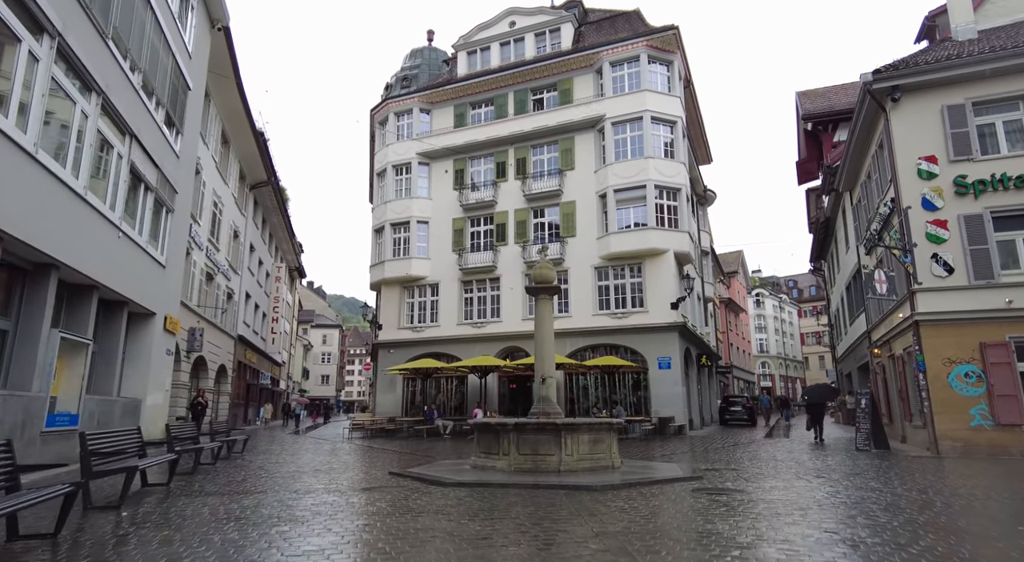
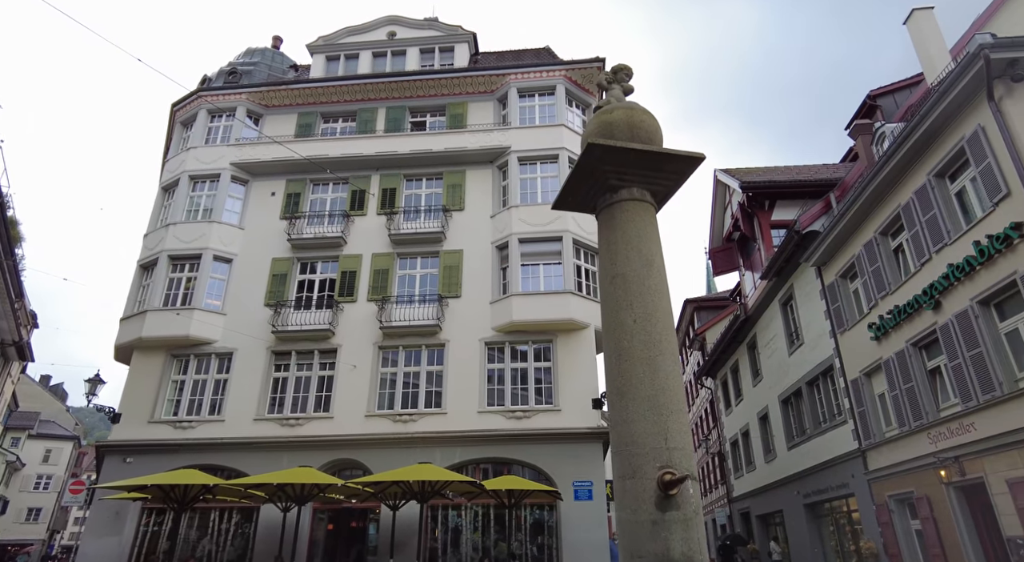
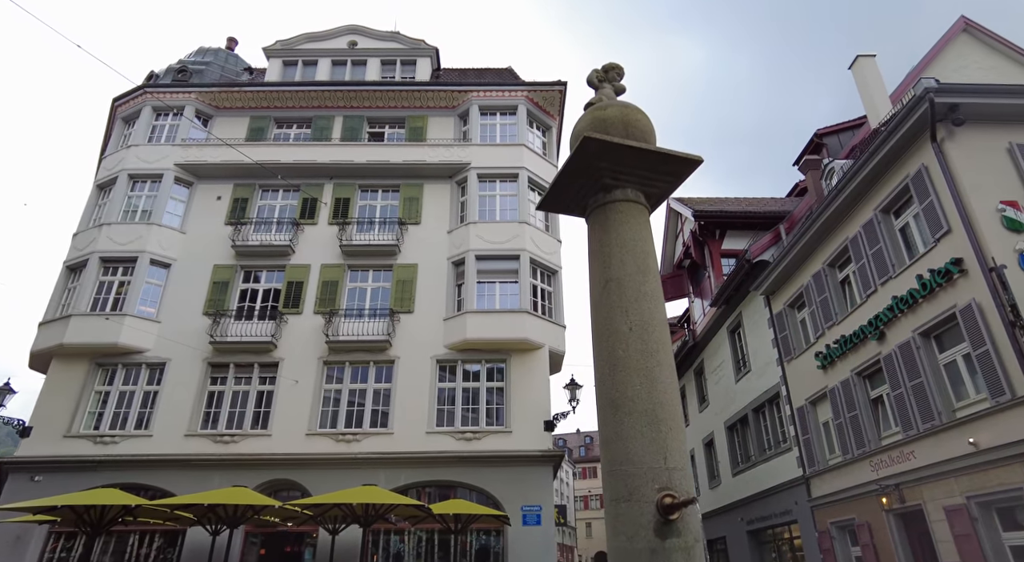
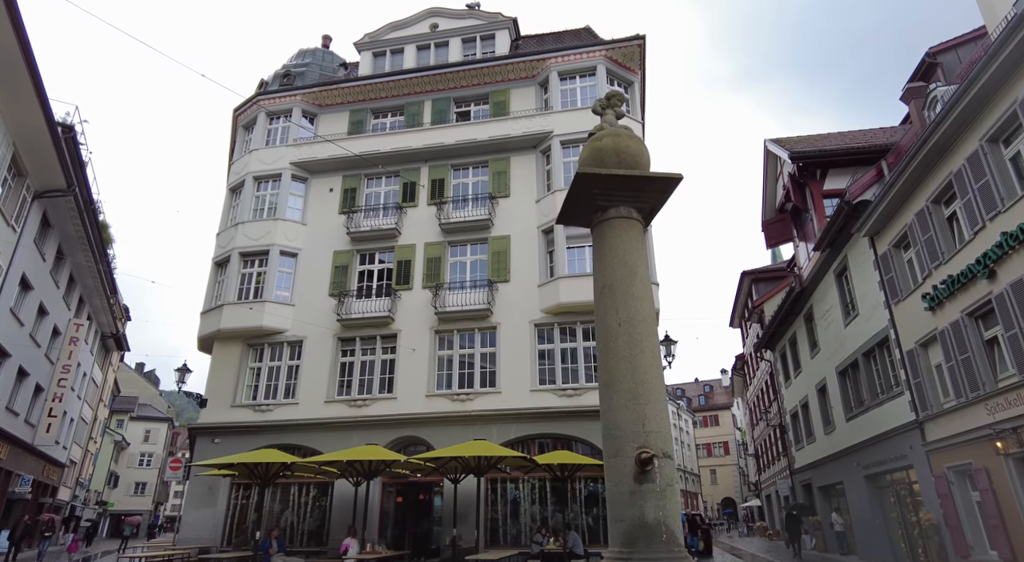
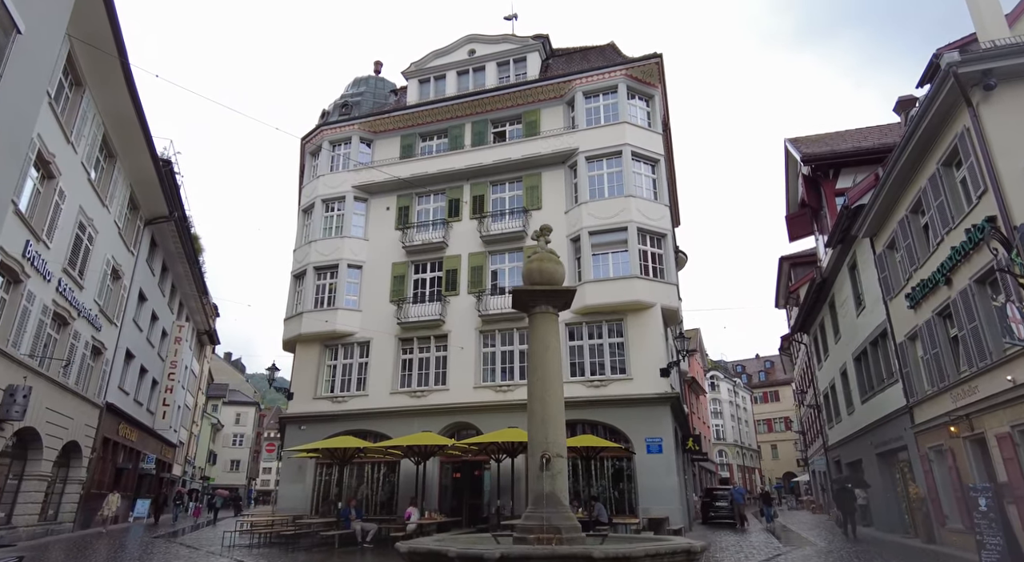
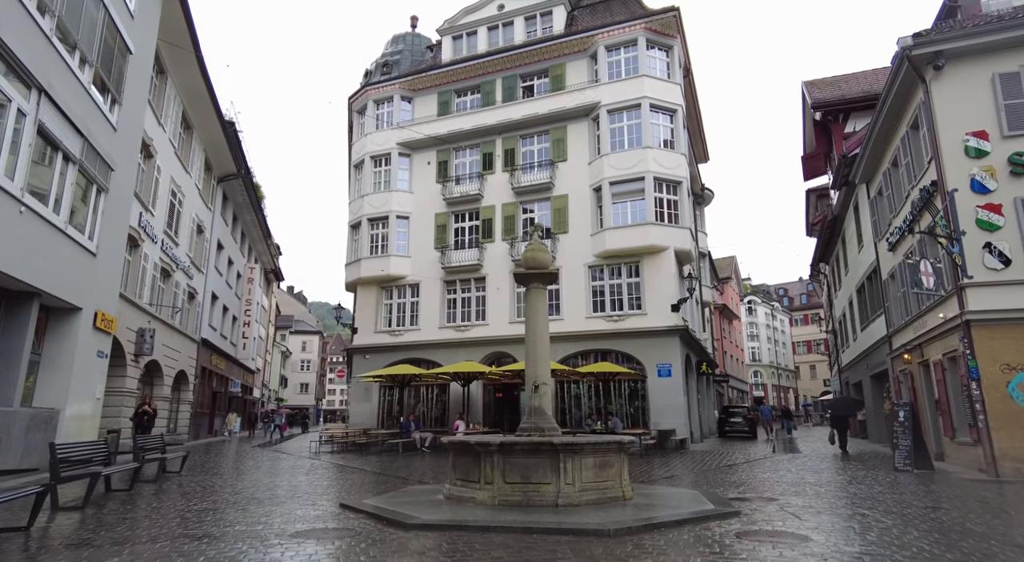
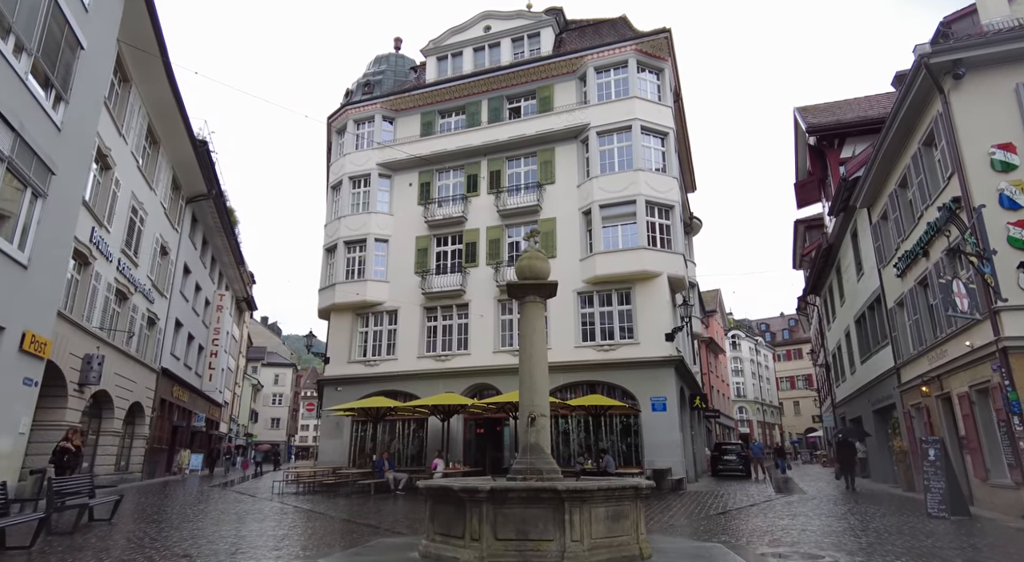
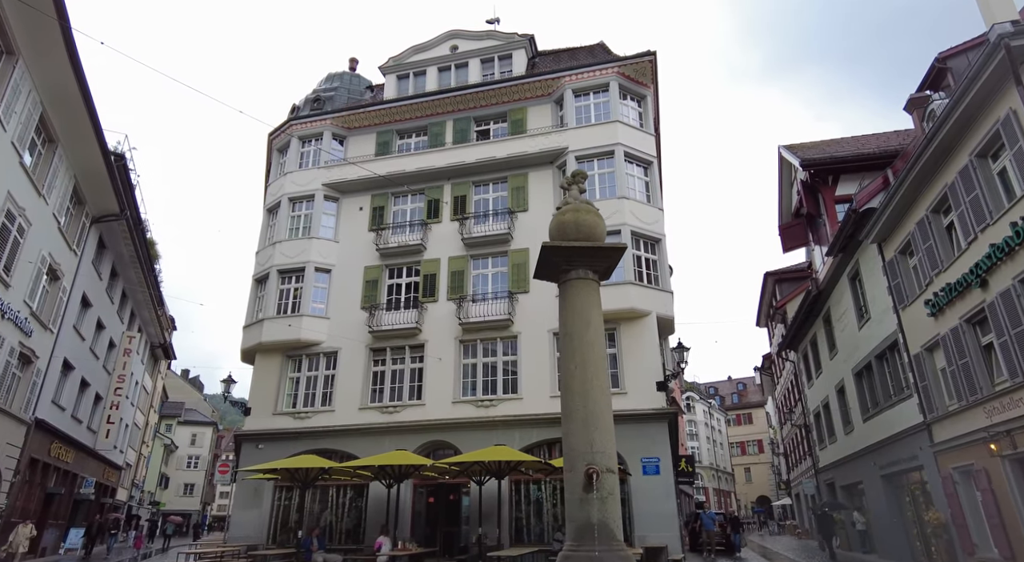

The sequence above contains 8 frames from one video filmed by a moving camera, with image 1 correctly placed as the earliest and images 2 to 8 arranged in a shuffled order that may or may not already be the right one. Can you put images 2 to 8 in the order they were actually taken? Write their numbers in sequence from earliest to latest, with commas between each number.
6, 7, 5, 8, 4, 2, 3
